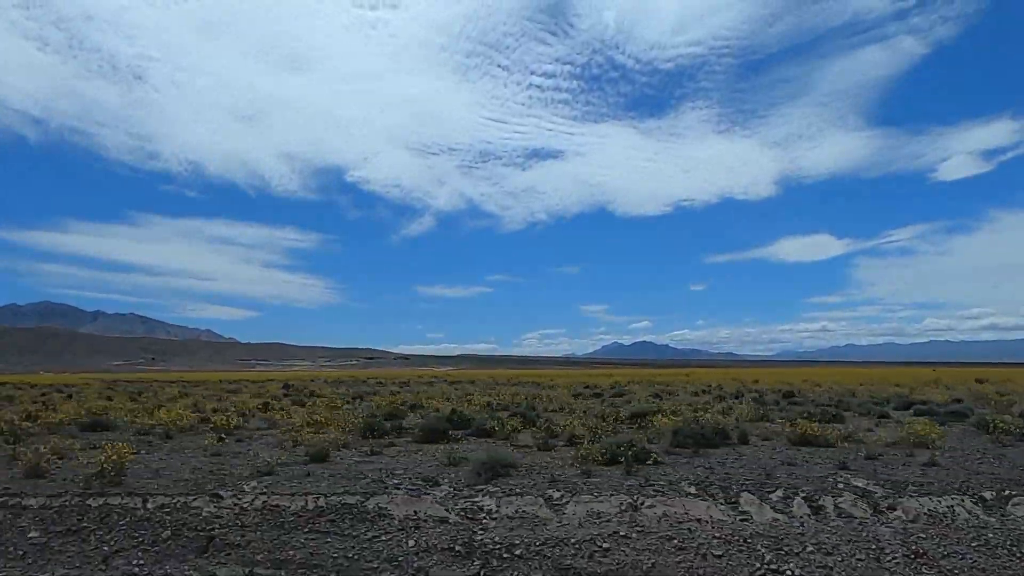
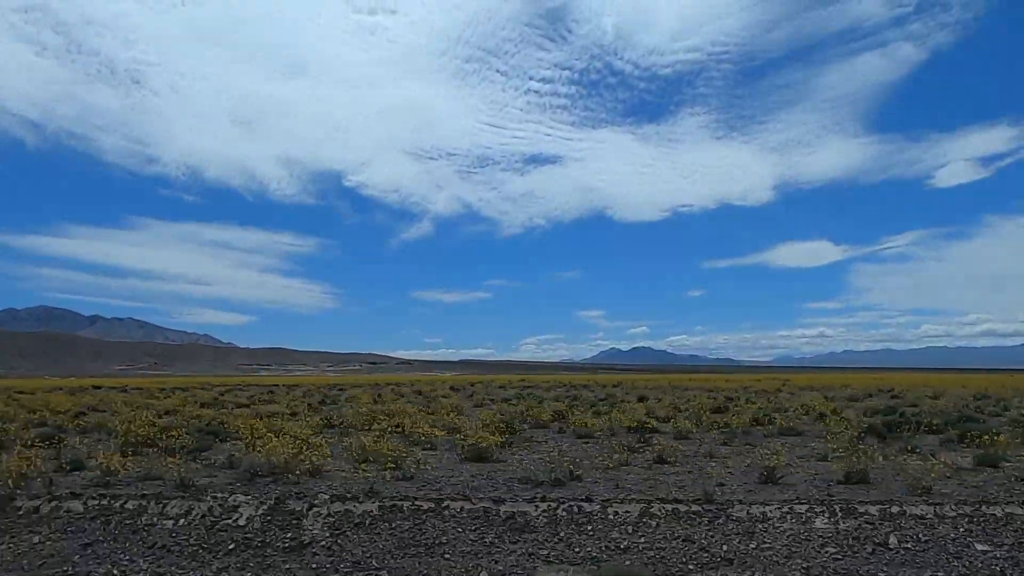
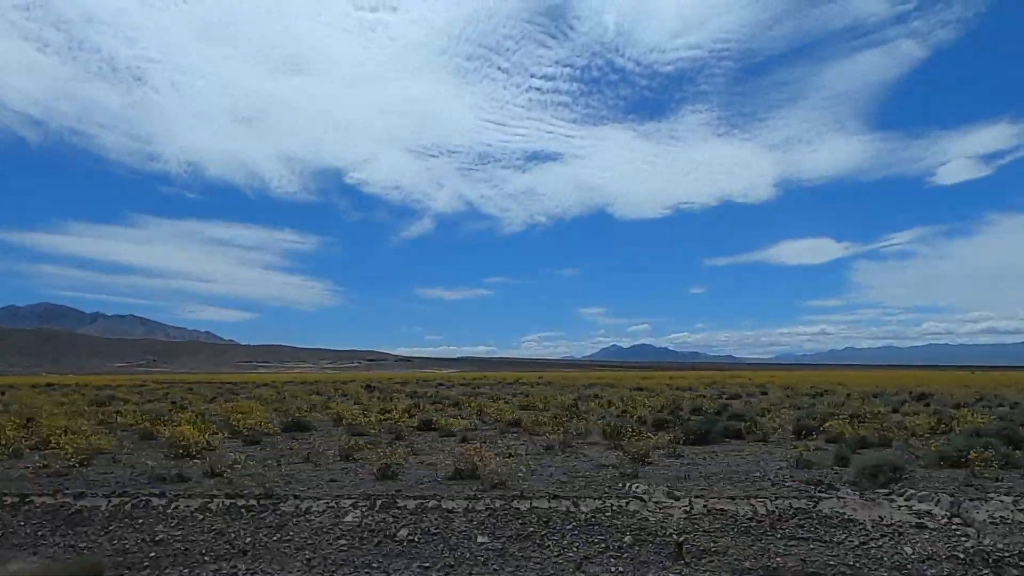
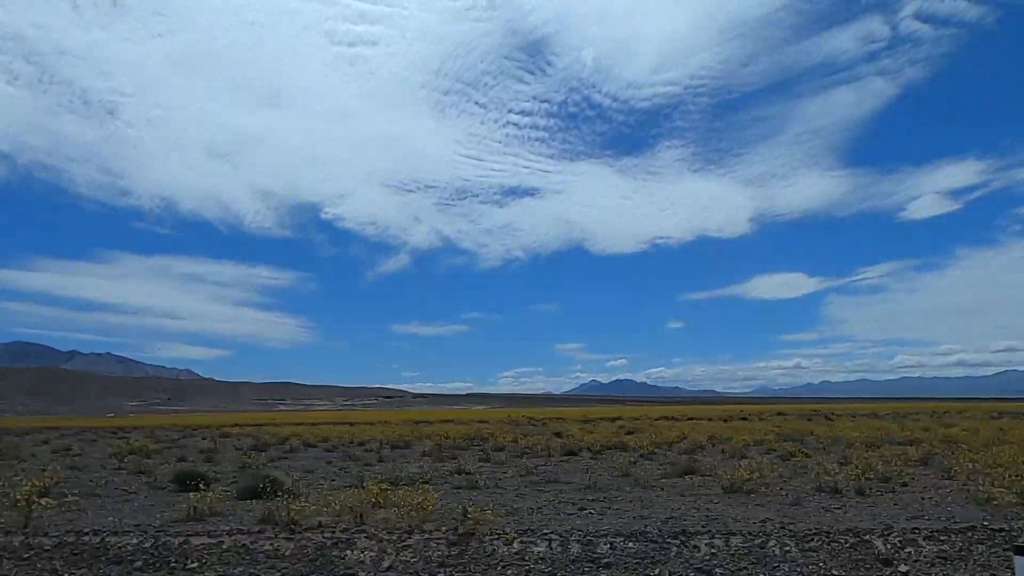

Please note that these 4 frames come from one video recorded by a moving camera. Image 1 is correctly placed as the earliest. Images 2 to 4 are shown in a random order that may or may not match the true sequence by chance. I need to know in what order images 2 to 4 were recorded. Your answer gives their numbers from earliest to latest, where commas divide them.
3, 2, 4
